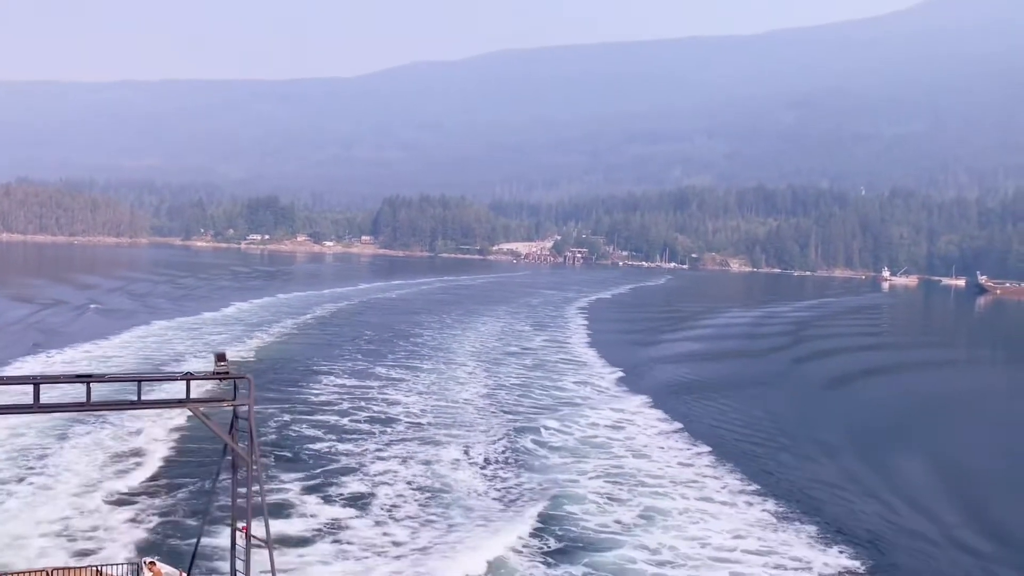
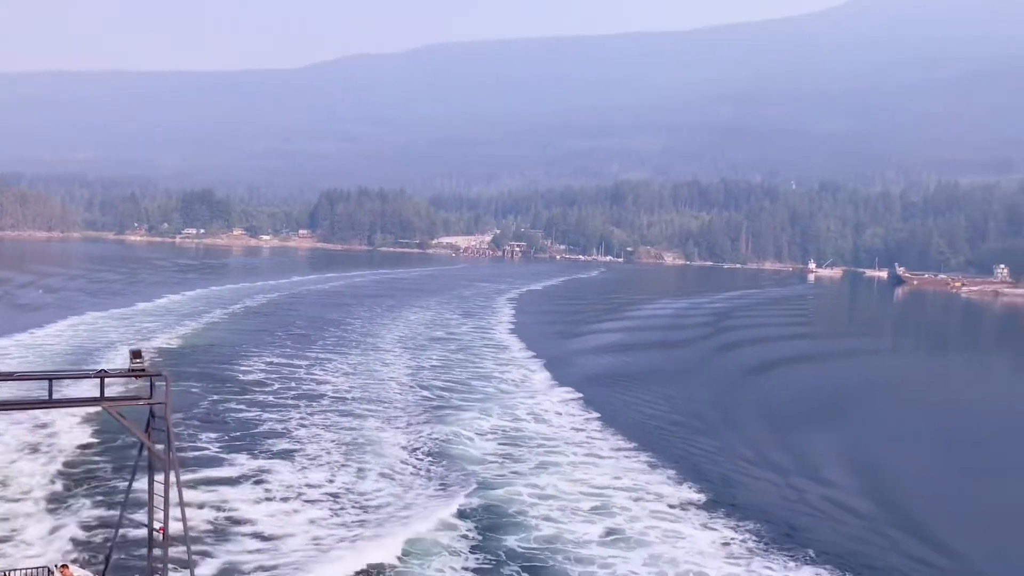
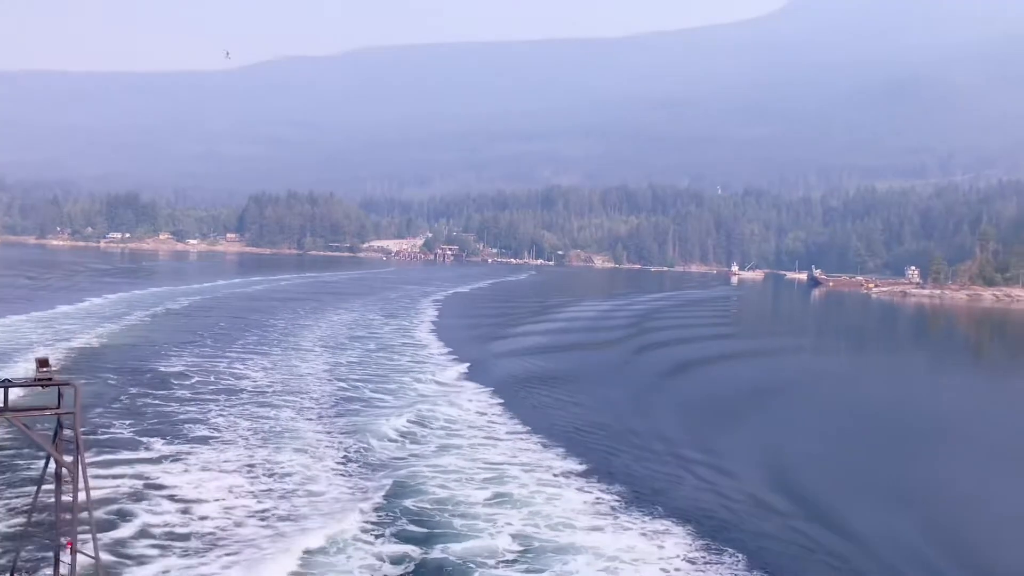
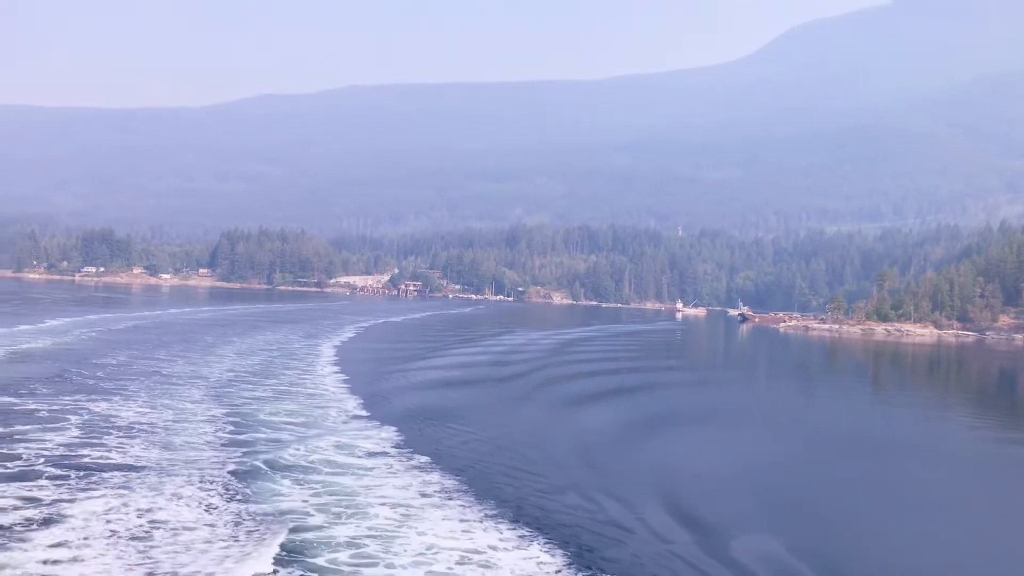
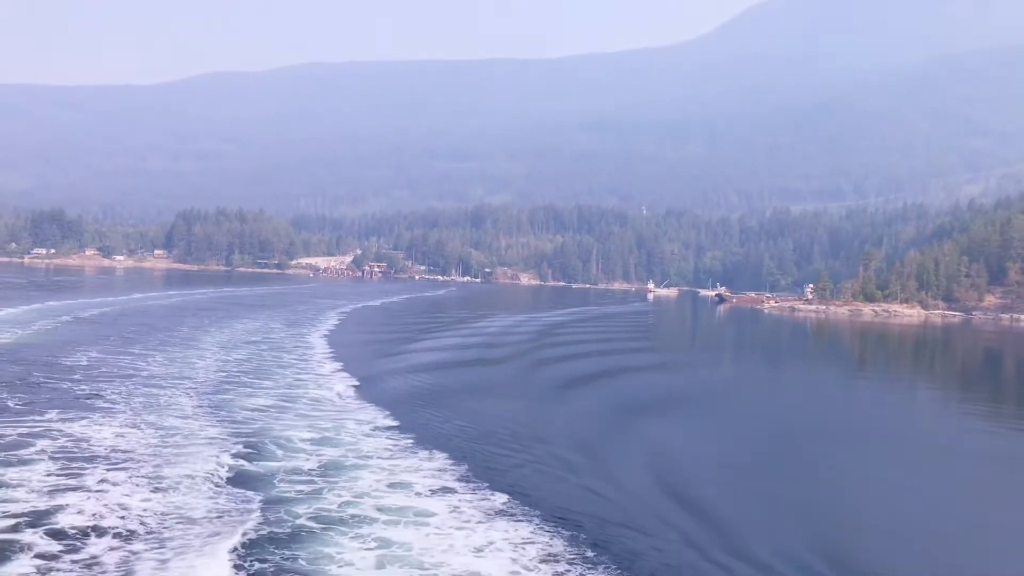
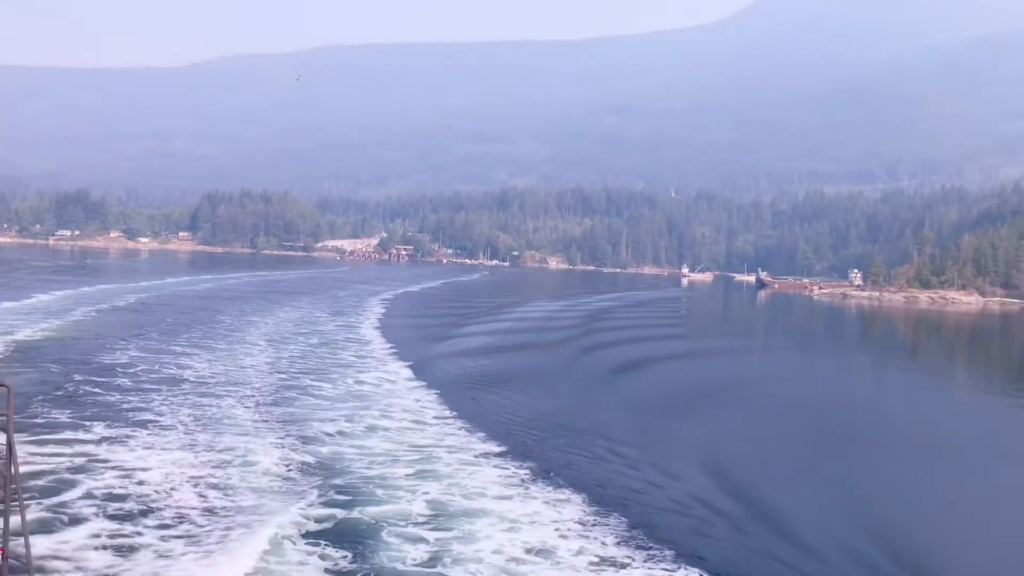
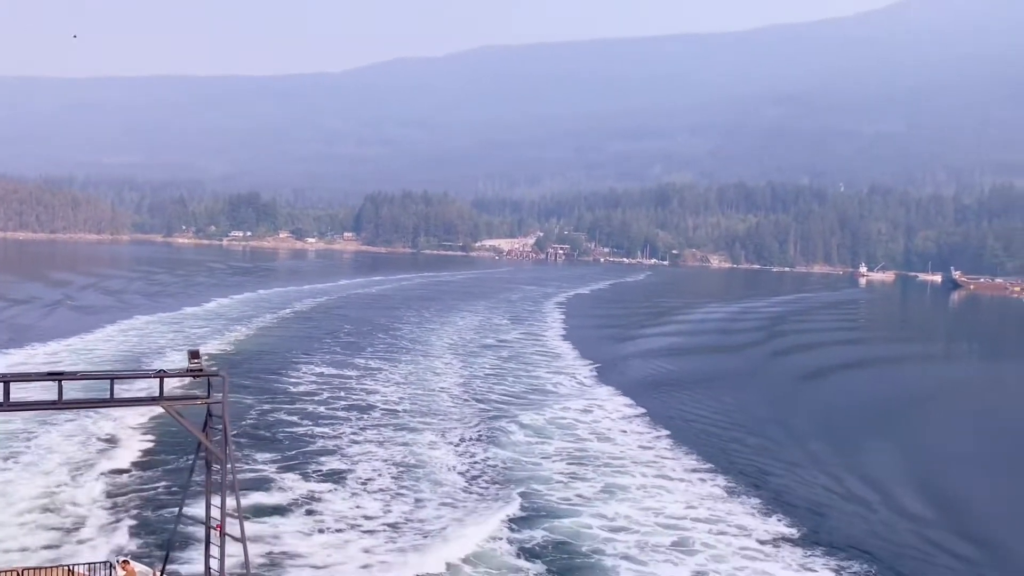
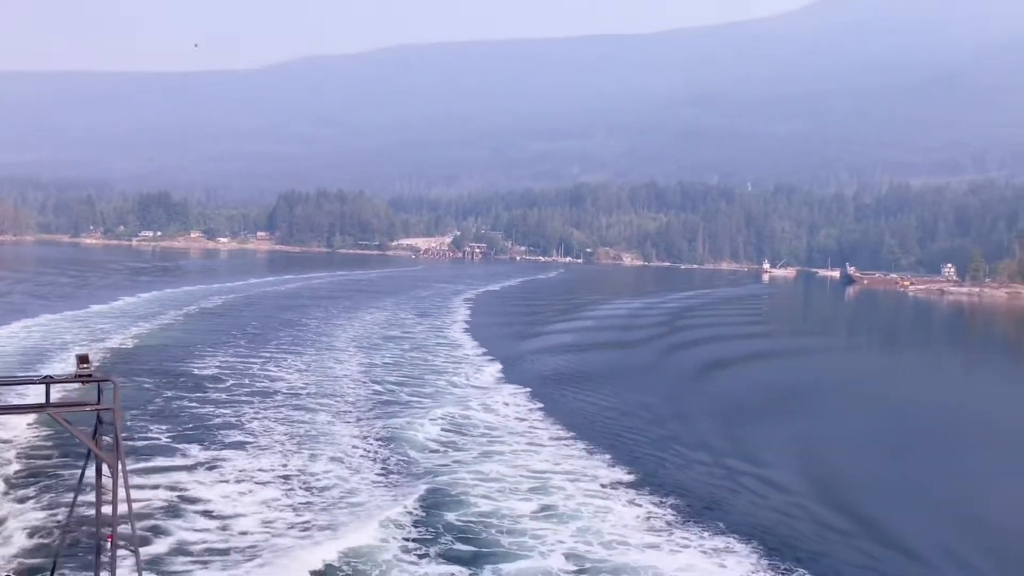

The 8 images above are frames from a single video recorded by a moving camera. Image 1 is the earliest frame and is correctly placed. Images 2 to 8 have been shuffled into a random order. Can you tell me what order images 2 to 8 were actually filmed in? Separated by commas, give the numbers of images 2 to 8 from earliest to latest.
7, 2, 8, 3, 6, 5, 4
